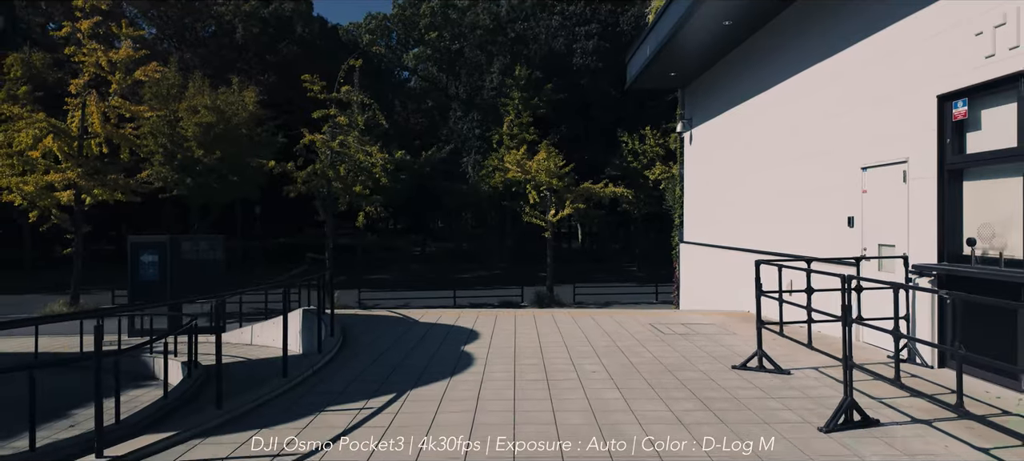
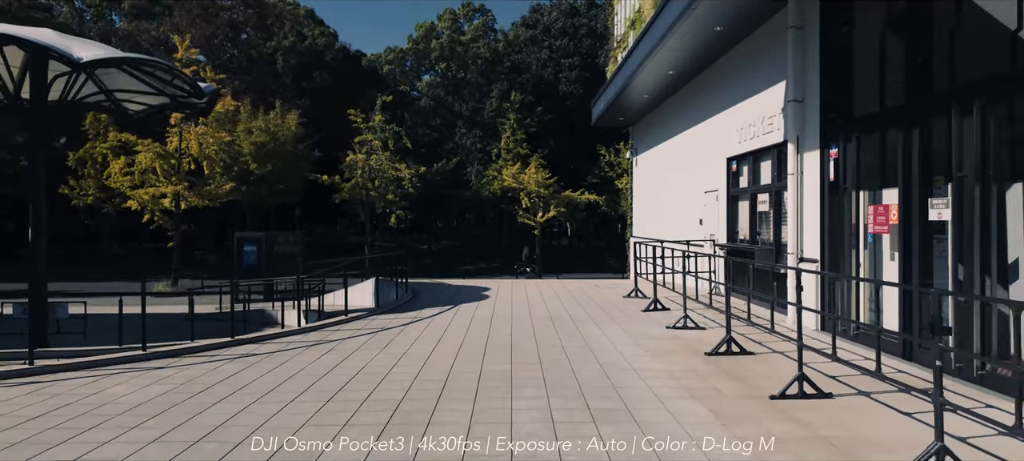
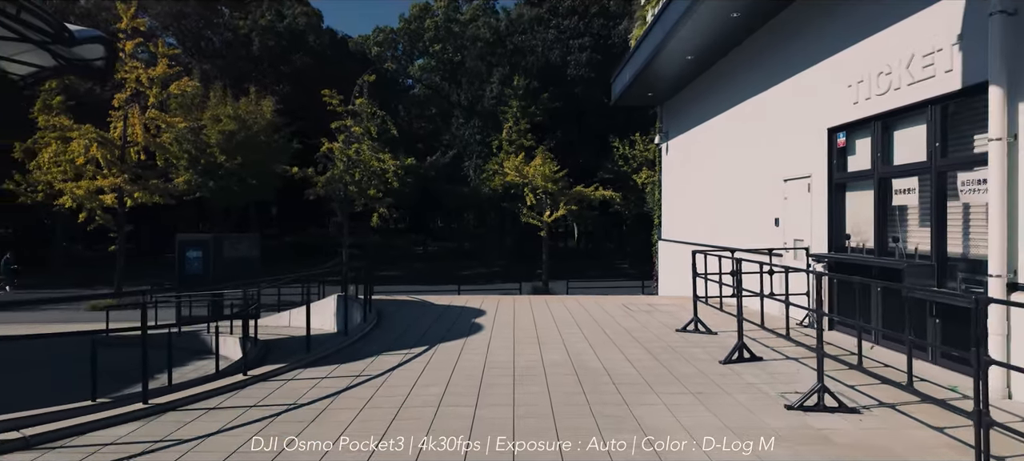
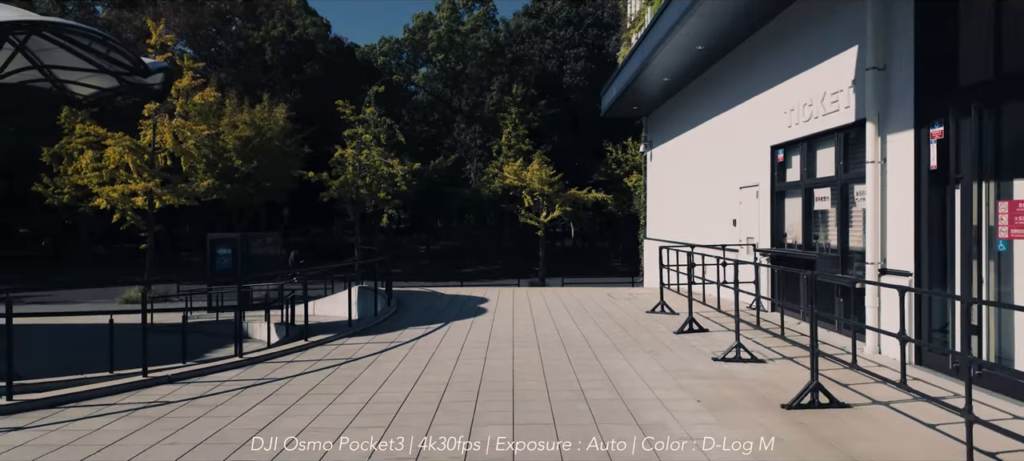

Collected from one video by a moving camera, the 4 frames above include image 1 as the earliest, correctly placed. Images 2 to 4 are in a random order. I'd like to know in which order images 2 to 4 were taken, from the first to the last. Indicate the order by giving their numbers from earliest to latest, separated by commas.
3, 4, 2
